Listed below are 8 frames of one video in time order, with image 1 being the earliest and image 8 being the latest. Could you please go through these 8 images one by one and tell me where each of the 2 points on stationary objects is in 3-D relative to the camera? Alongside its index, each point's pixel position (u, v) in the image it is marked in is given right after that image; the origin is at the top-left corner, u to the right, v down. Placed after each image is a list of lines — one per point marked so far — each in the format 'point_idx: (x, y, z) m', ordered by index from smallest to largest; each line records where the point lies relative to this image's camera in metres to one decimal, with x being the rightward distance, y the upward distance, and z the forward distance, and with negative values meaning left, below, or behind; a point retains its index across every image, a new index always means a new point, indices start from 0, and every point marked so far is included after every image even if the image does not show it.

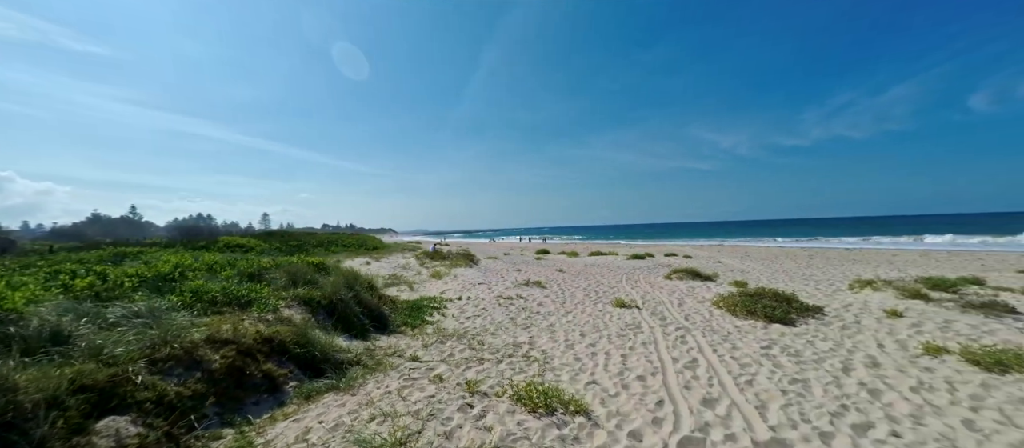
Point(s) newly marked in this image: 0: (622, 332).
0: (+2.3, -2.2, +7.3) m
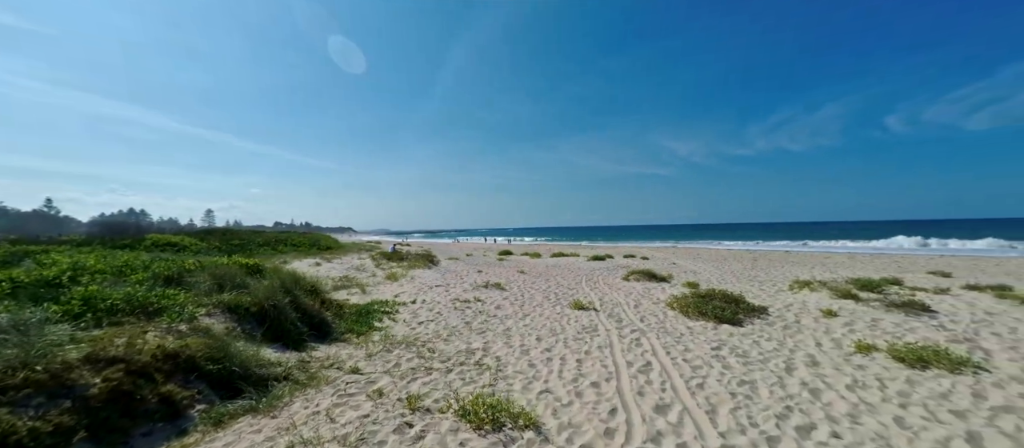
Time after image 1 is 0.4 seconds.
0: (+1.3, -2.2, +7.1) m
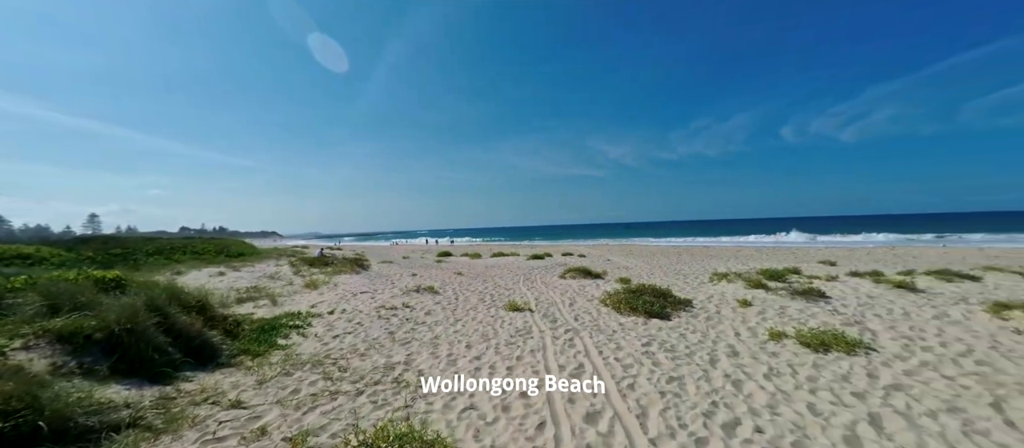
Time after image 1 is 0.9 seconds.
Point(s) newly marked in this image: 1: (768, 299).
0: (0.0, -2.2, +6.7) m
1: (+6.1, -1.8, +8.4) m
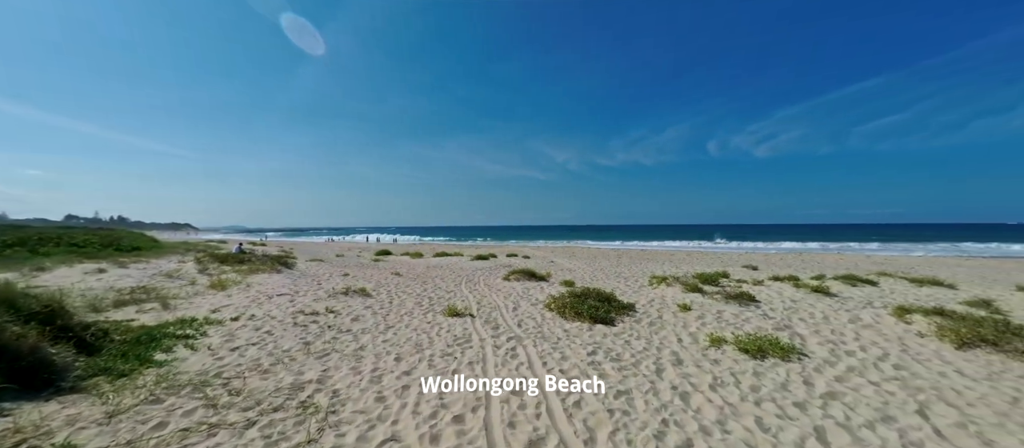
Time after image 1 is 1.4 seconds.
0: (-1.1, -2.1, +6.0) m
1: (+4.7, -1.9, +8.6) m
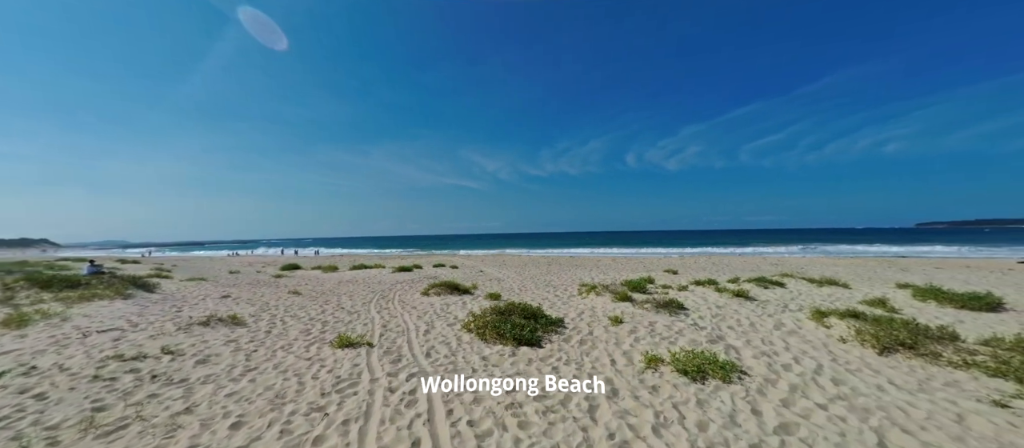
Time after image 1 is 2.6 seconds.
0: (-2.4, -2.2, +4.5) m
1: (+2.8, -2.0, +8.1) m
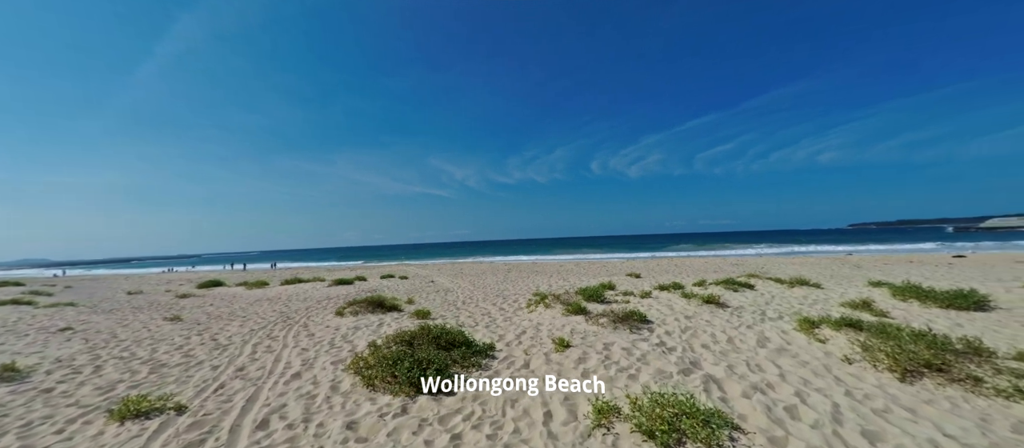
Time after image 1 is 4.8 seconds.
0: (-3.5, -2.1, +2.3) m
1: (+1.4, -1.9, +6.3) m
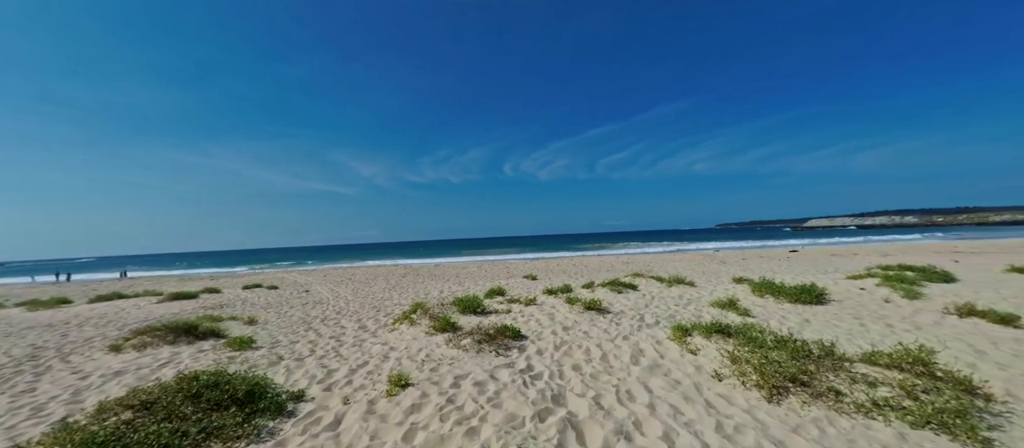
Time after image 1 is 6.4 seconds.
0: (-4.7, -2.1, 0.0) m
1: (-0.9, -1.9, +5.1) m
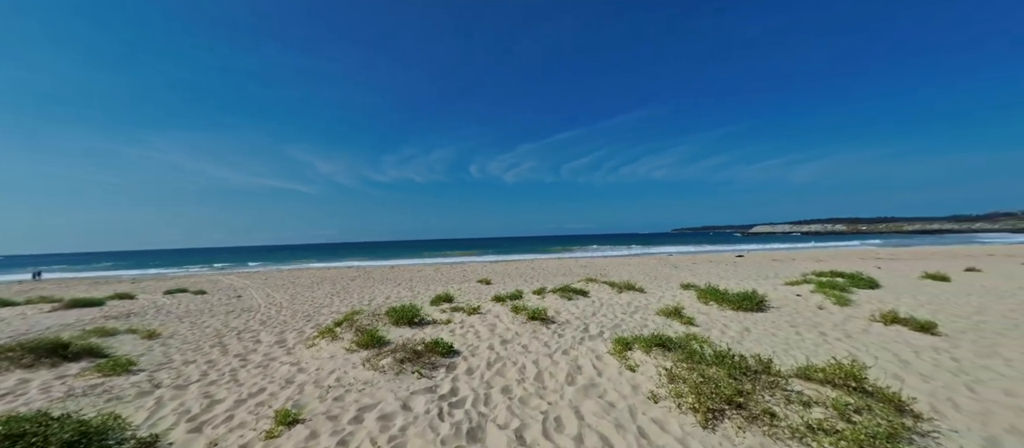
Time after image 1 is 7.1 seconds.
0: (-5.2, -2.0, -1.1) m
1: (-1.9, -2.0, +4.4) m
